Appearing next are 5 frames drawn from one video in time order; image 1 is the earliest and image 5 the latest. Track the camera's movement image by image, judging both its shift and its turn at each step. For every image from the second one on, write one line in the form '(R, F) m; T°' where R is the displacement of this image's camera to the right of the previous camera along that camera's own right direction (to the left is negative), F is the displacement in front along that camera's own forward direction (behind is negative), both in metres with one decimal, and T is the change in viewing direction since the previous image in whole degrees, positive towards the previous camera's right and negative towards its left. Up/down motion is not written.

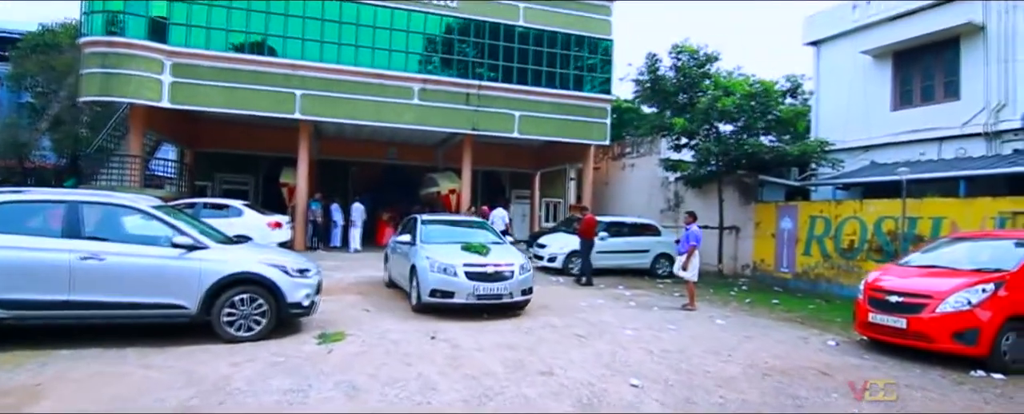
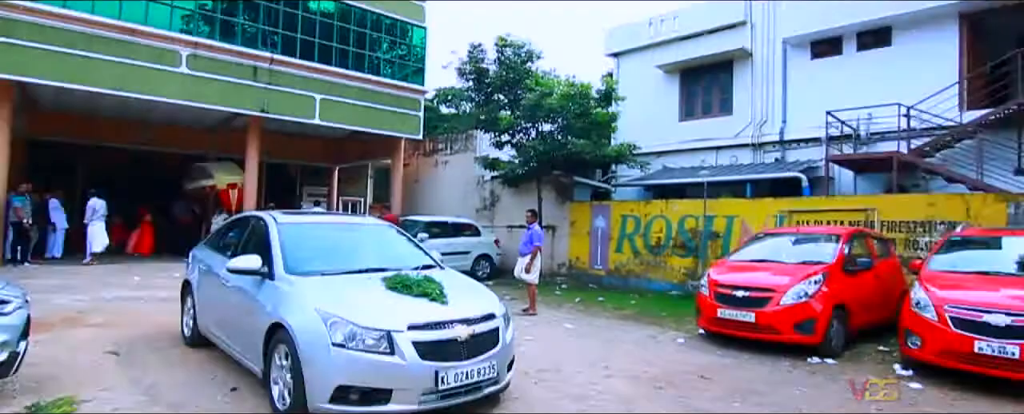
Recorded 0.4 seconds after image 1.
(-0.7, +1.8) m; +23°
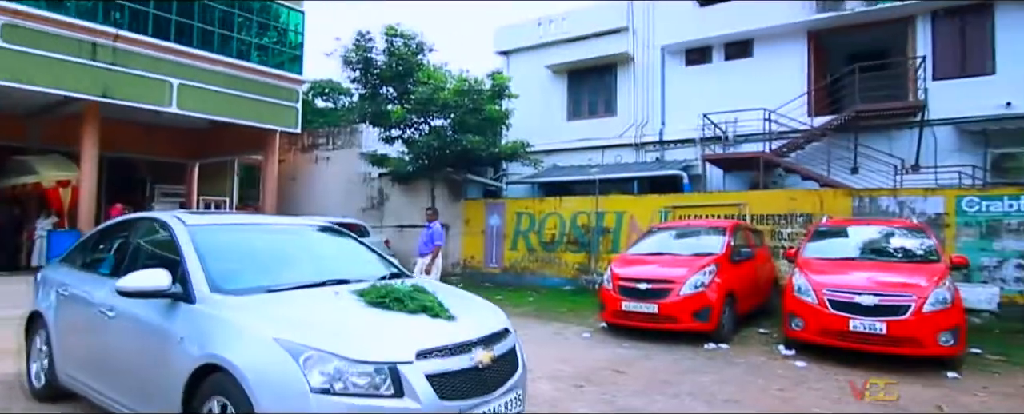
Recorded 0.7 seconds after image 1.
(-0.4, +0.4) m; +13°
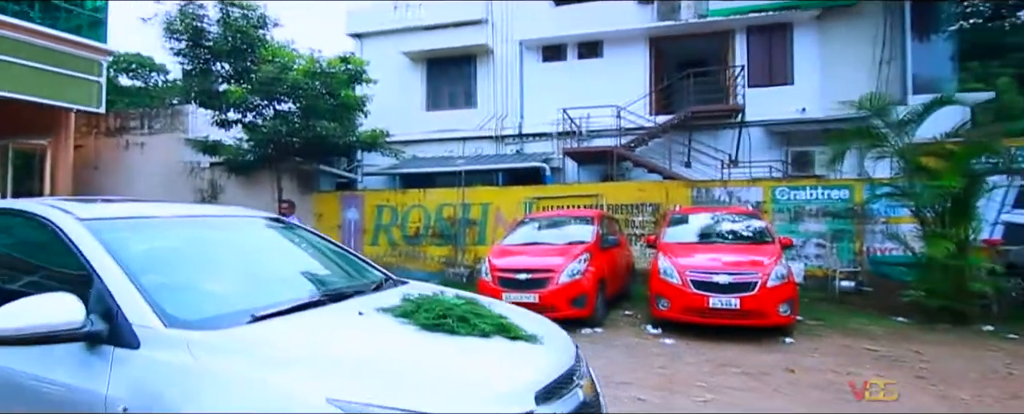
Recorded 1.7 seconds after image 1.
(-0.5, +0.4) m; +17°
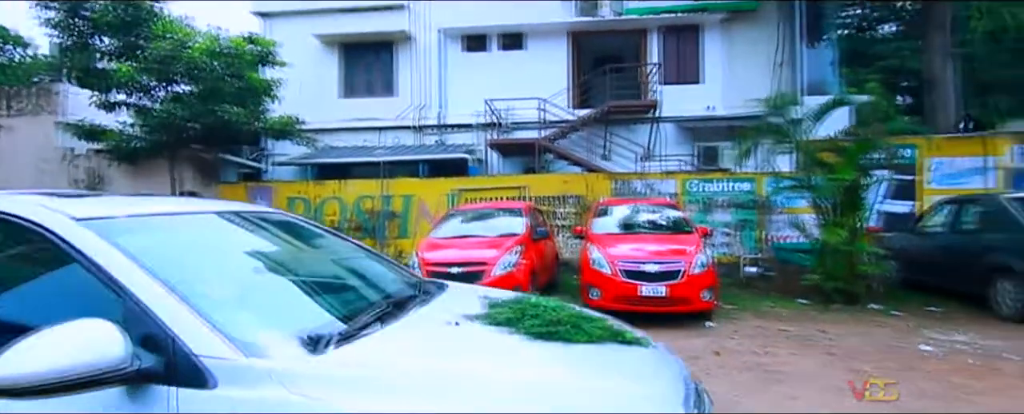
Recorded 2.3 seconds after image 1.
(-0.3, +0.2) m; +9°
